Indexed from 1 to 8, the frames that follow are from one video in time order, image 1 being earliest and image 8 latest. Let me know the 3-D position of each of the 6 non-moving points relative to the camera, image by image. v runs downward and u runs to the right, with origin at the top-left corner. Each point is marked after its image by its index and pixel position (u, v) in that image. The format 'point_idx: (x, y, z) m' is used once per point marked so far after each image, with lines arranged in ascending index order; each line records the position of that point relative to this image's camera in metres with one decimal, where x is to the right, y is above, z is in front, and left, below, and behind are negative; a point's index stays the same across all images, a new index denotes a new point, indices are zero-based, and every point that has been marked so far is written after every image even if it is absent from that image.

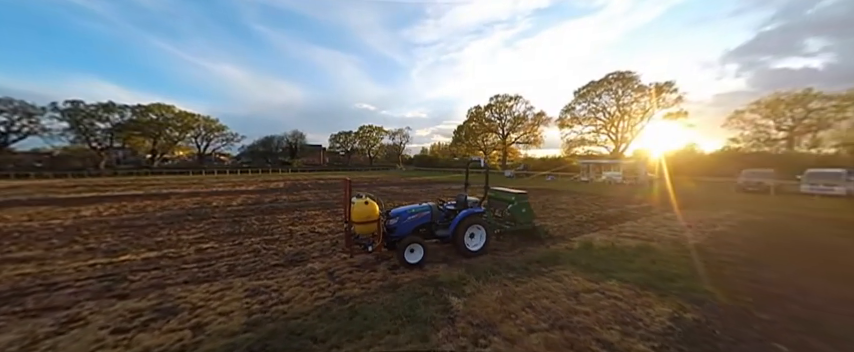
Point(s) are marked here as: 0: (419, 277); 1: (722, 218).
0: (-0.1, -1.6, +3.9) m
1: (+10.8, -1.5, +9.4) m
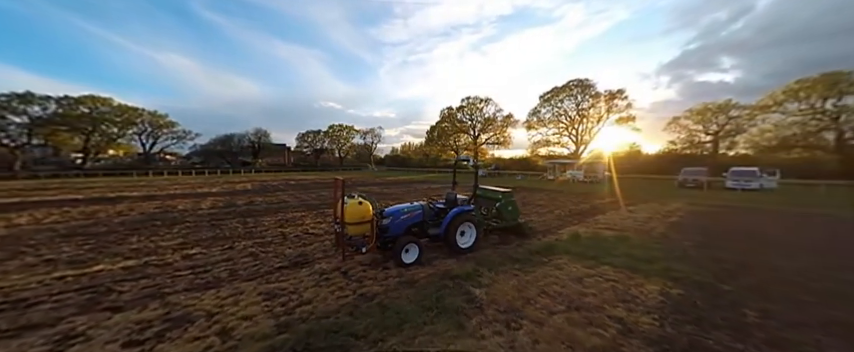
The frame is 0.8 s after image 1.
0: (+0.1, -1.6, +4.0) m
1: (+10.3, -1.3, +10.7) m
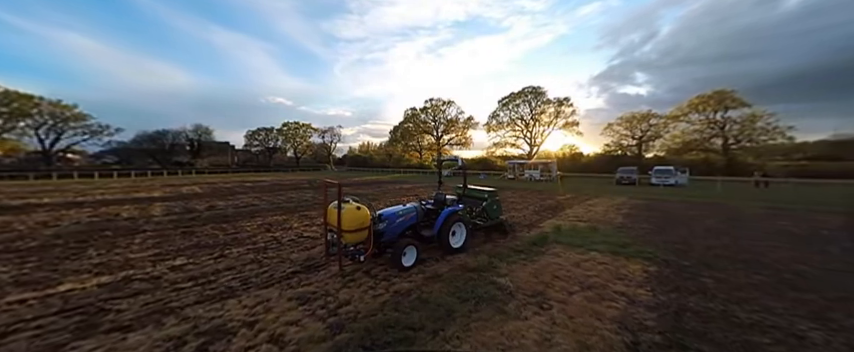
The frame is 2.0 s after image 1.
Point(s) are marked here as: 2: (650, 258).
0: (+0.4, -1.5, +4.2) m
1: (+9.4, -1.3, +12.5) m
2: (+4.2, -1.6, +4.9) m
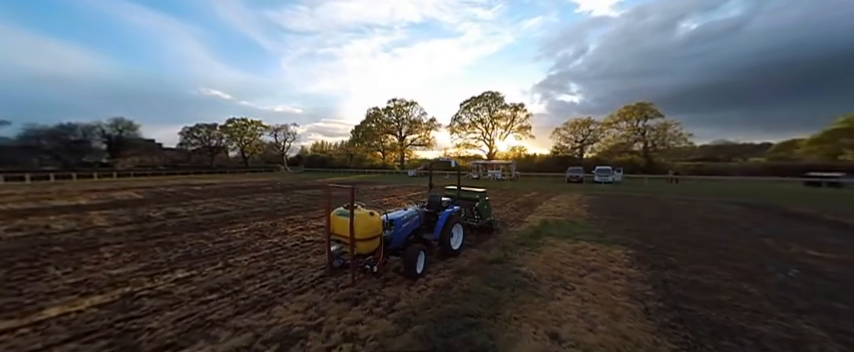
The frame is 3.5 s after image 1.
0: (+0.8, -1.6, +4.6) m
1: (+8.3, -1.2, +14.2) m
2: (+4.5, -1.5, +5.8) m
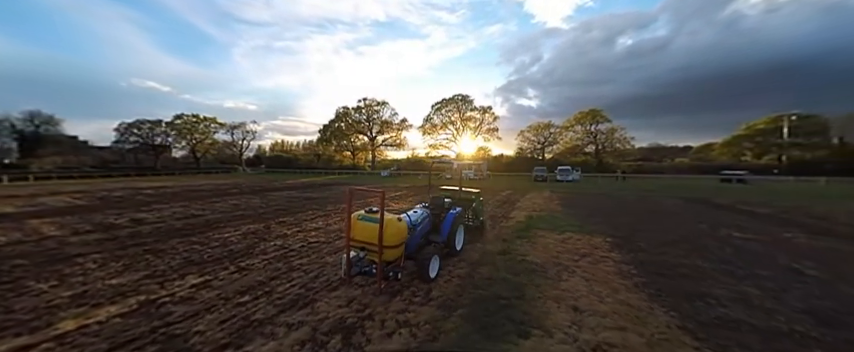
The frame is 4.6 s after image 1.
0: (+1.1, -1.5, +5.0) m
1: (+7.3, -1.2, +15.5) m
2: (+4.5, -1.5, +6.7) m
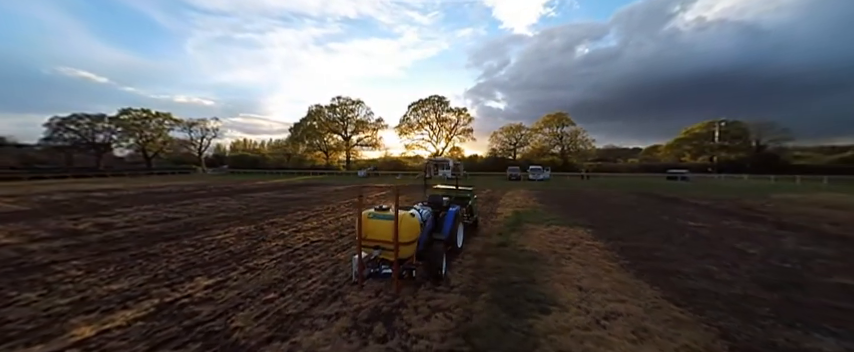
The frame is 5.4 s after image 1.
0: (+1.2, -1.5, +5.3) m
1: (+6.2, -1.1, +16.5) m
2: (+4.4, -1.4, +7.4) m
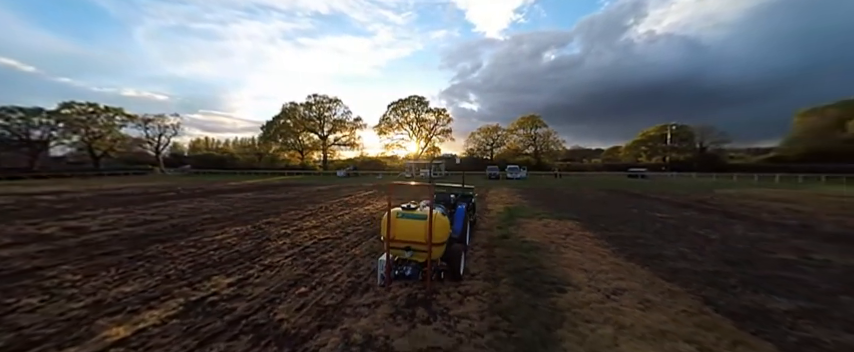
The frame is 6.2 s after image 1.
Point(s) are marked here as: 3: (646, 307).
0: (+1.4, -1.4, +5.7) m
1: (+5.3, -1.0, +17.2) m
2: (+4.4, -1.3, +8.1) m
3: (+2.5, -1.5, +2.9) m
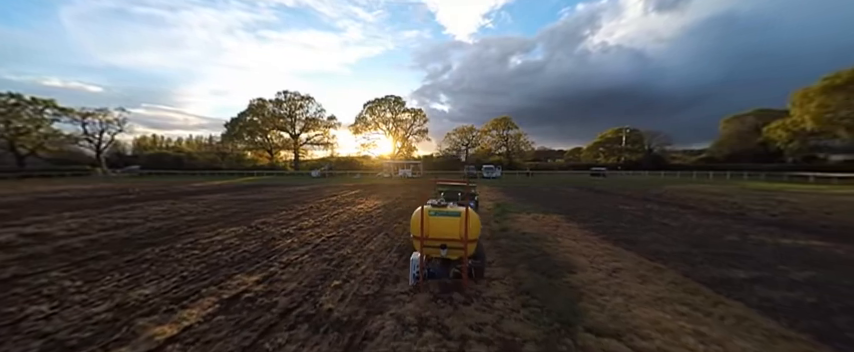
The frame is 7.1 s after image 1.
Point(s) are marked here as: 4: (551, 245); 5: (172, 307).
0: (+1.5, -1.3, +6.1) m
1: (+4.2, -0.9, +18.0) m
2: (+4.3, -1.2, +8.8) m
3: (+2.9, -1.4, +3.5) m
4: (+2.5, -1.4, +5.1) m
5: (-2.9, -1.4, +2.8) m
